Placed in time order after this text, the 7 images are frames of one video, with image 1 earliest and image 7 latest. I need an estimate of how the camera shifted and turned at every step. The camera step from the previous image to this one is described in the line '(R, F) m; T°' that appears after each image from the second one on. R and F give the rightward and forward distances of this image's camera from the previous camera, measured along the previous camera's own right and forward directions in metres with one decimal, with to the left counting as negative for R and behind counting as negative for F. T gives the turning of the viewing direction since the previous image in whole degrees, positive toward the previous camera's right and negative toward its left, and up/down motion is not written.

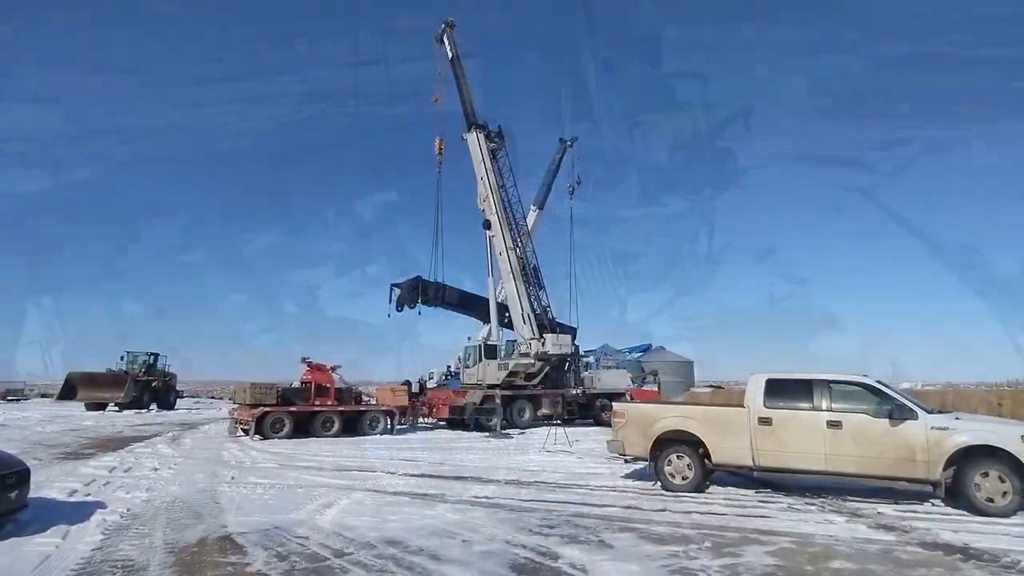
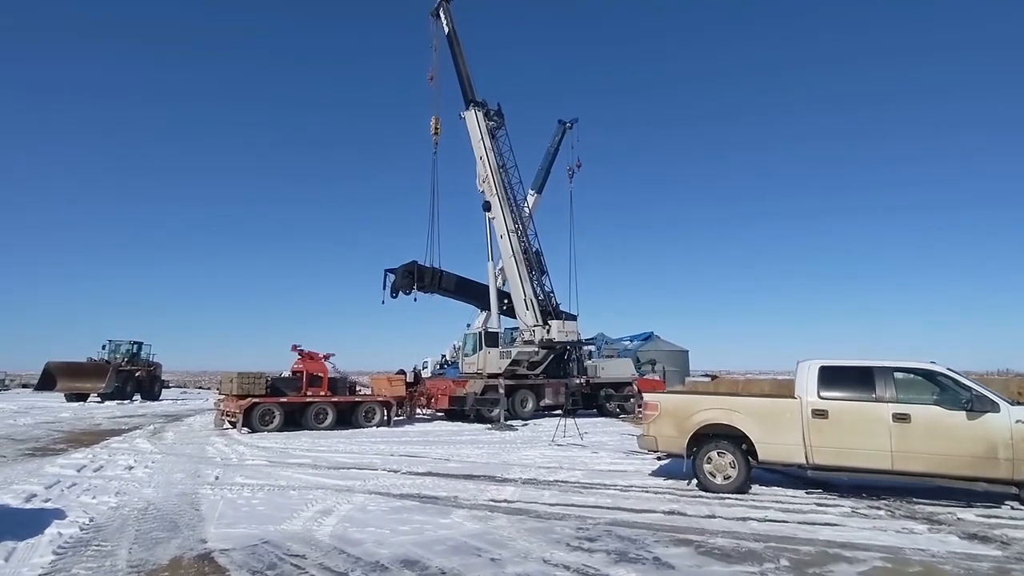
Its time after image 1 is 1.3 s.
(-0.4, +1.2) m; +1°
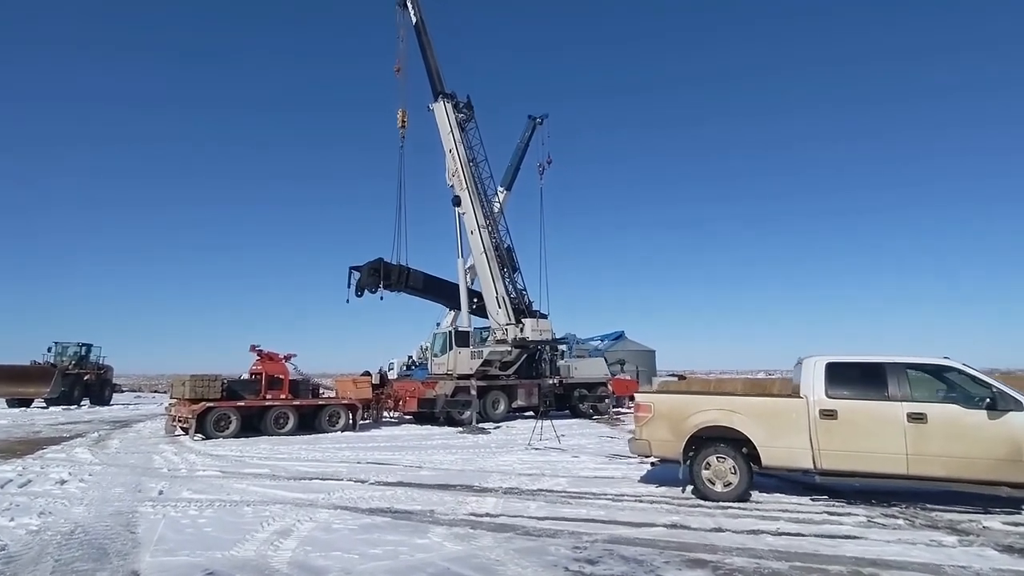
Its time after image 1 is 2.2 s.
(-0.2, +0.9) m; +3°
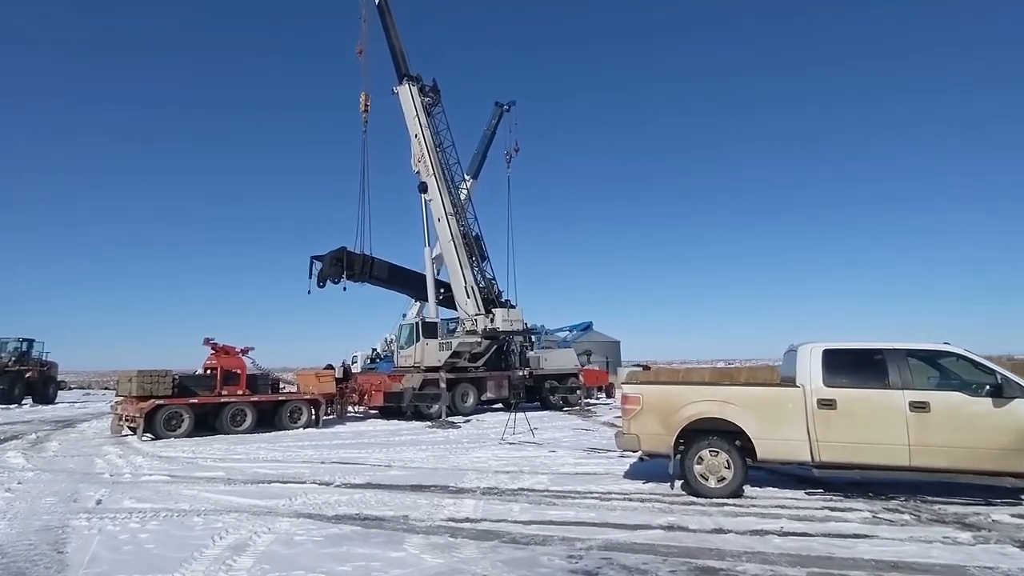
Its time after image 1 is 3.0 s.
(-0.2, +0.7) m; +3°
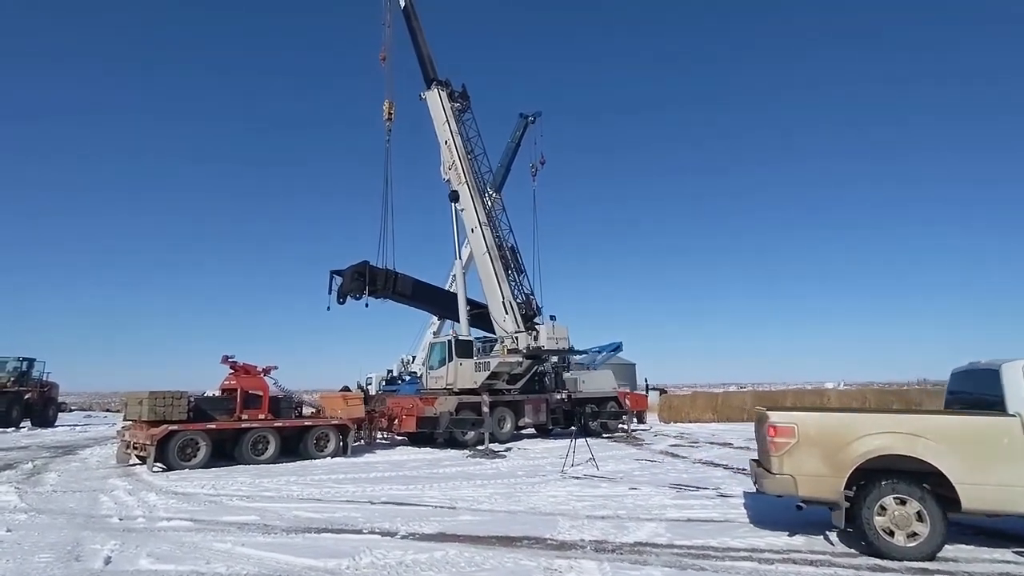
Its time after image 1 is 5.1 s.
(-1.2, +1.7) m; 0°
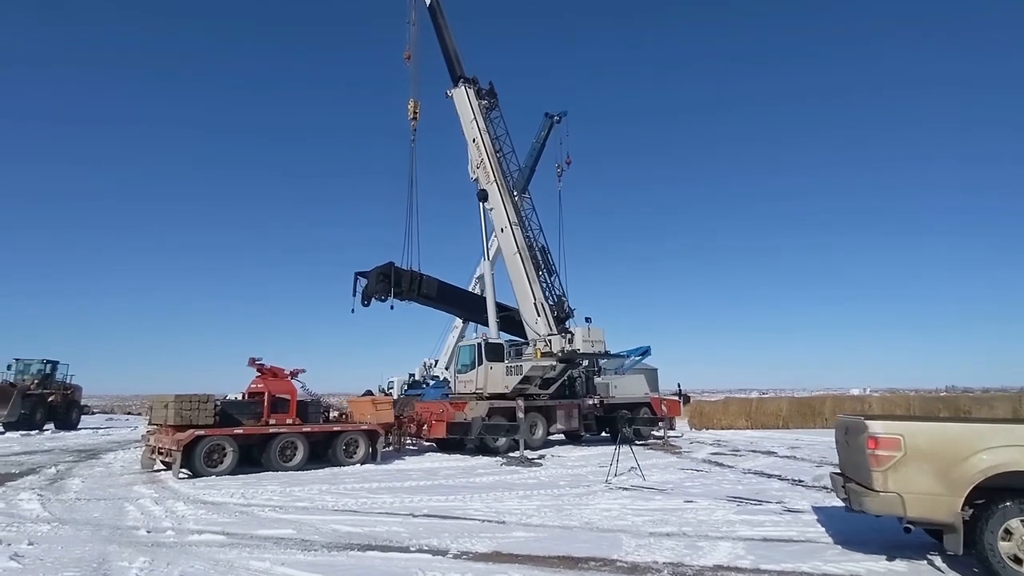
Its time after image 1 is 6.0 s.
(-0.5, +0.7) m; -1°
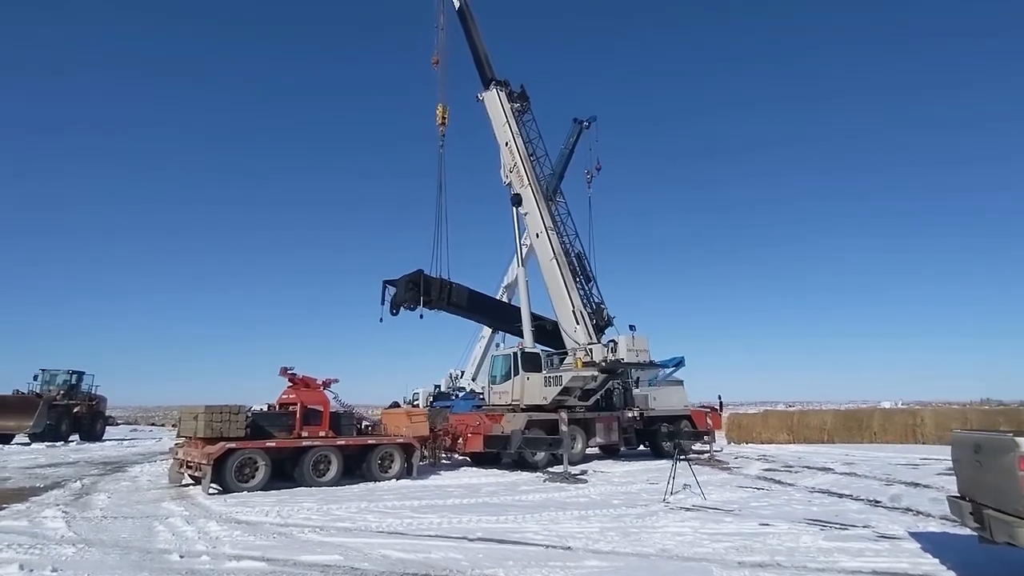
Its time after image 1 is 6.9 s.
(-0.6, +0.8) m; -2°
